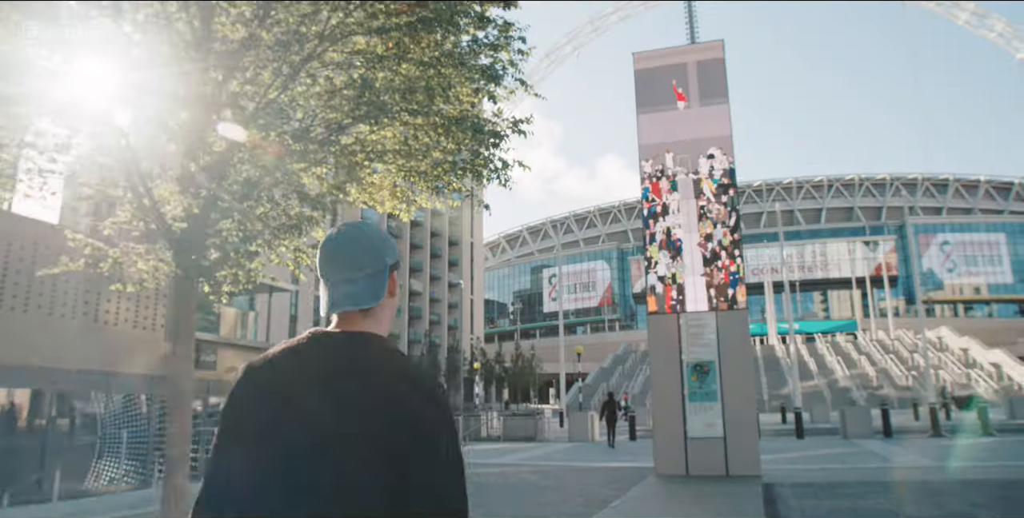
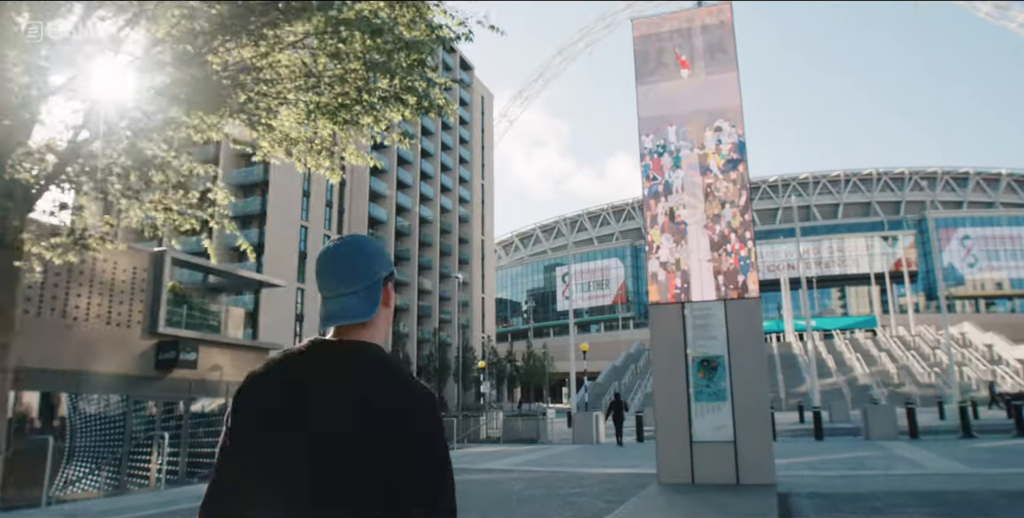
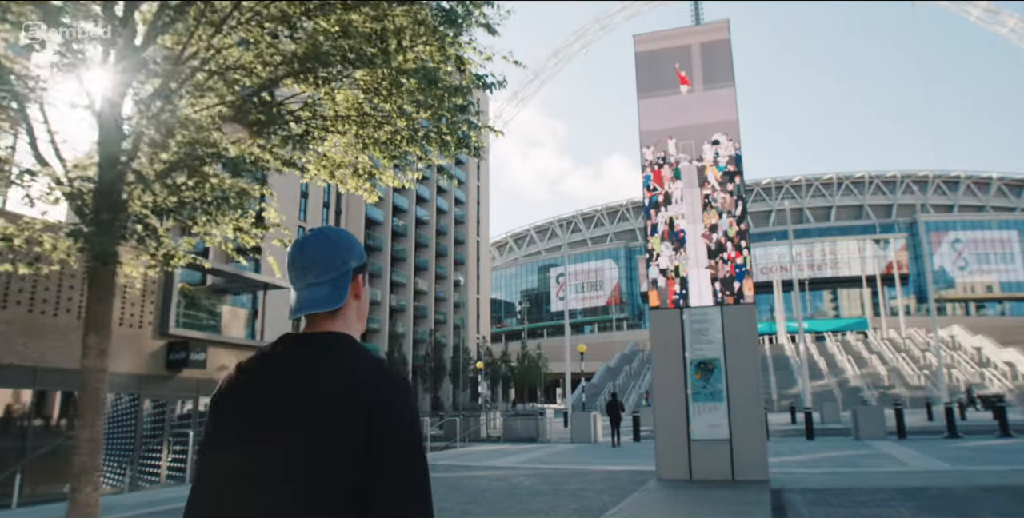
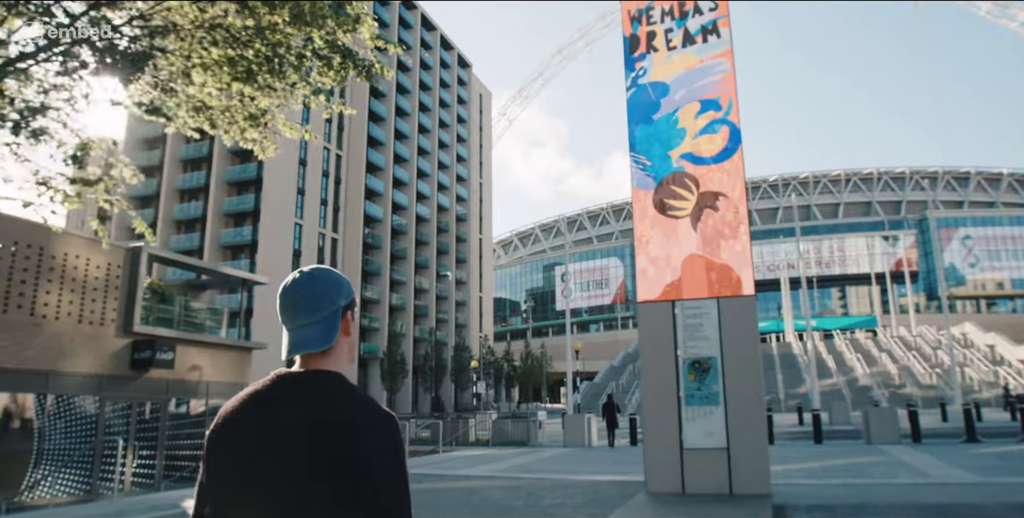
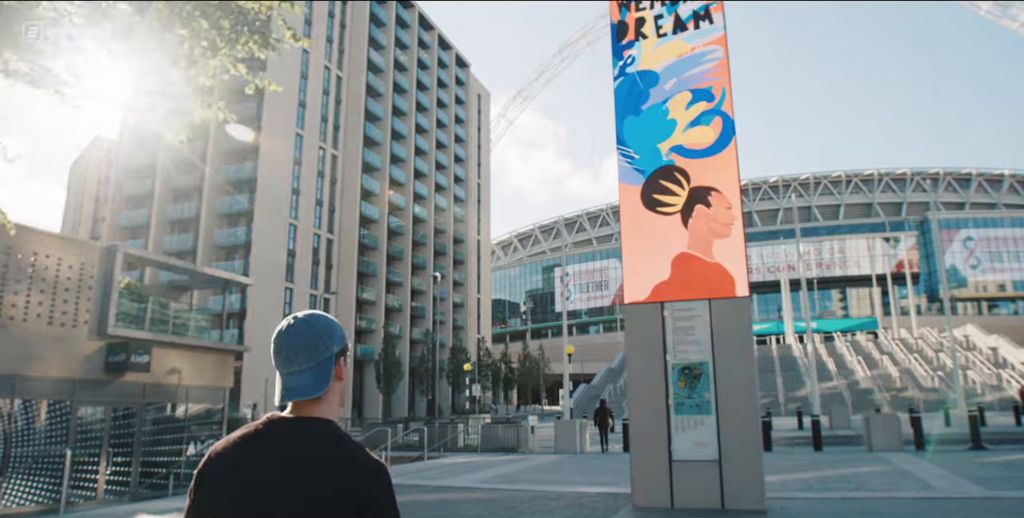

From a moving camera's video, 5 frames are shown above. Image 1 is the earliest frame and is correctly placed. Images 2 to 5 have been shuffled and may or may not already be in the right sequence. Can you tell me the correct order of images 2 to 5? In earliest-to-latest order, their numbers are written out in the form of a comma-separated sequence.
3, 2, 4, 5
